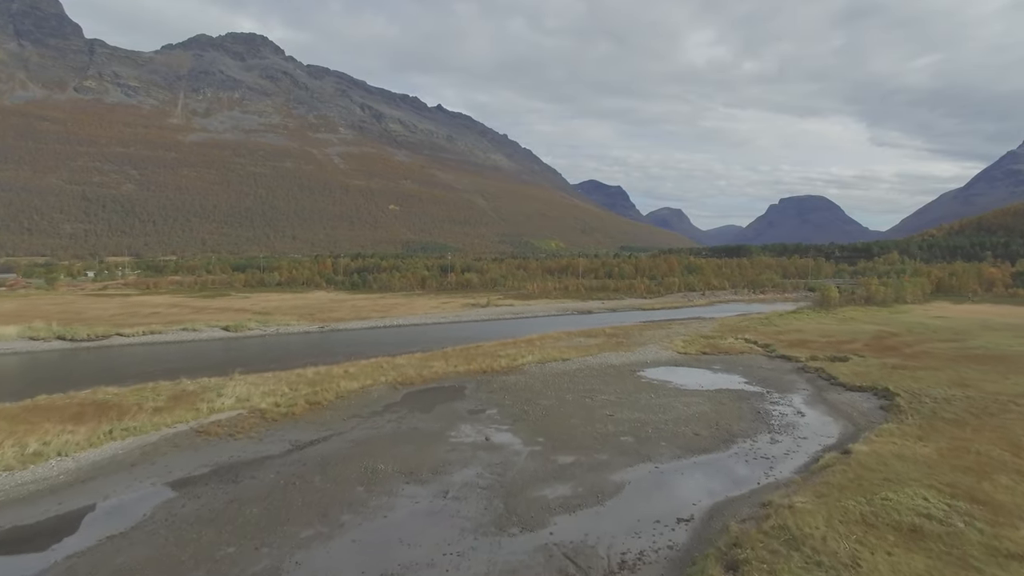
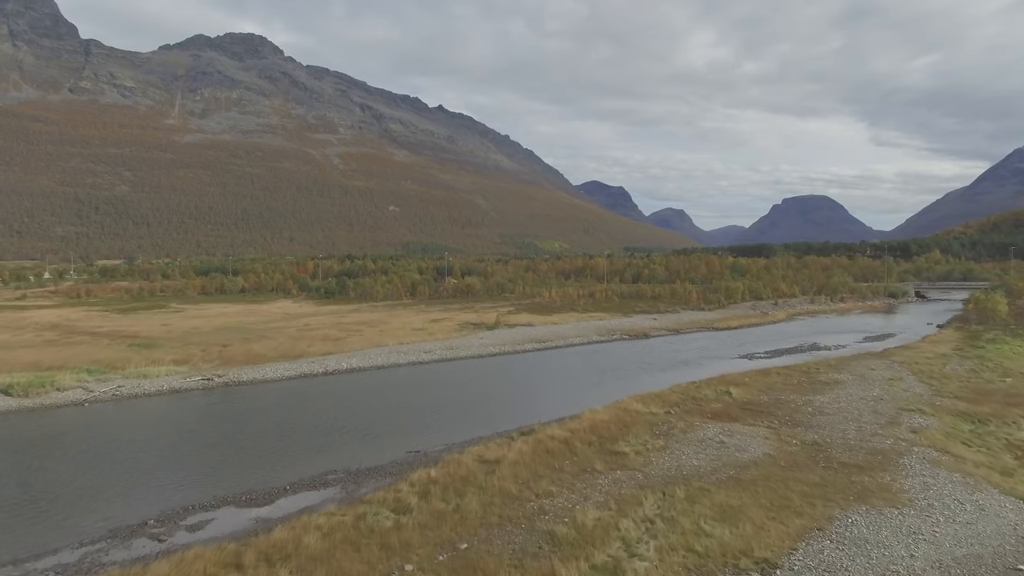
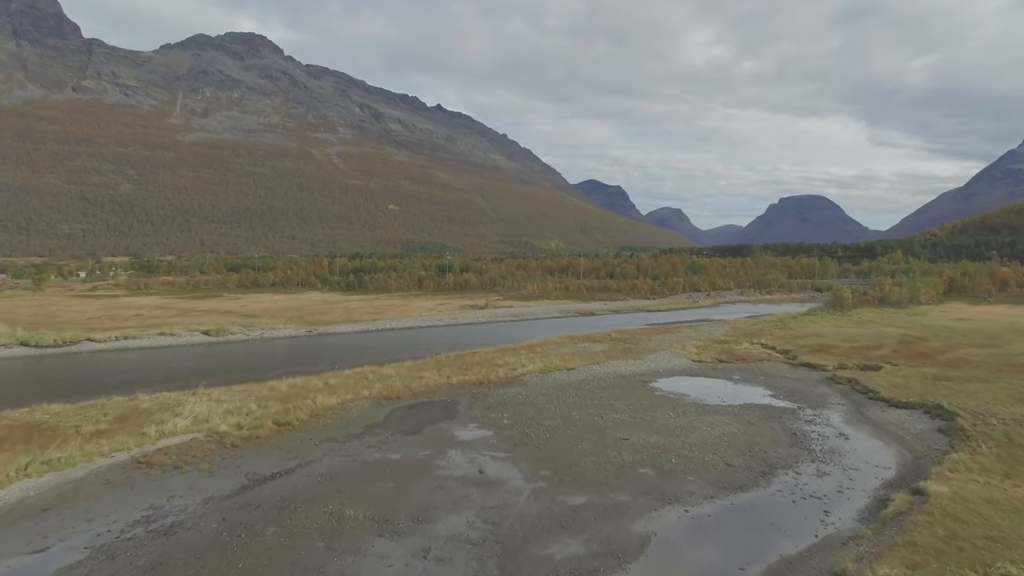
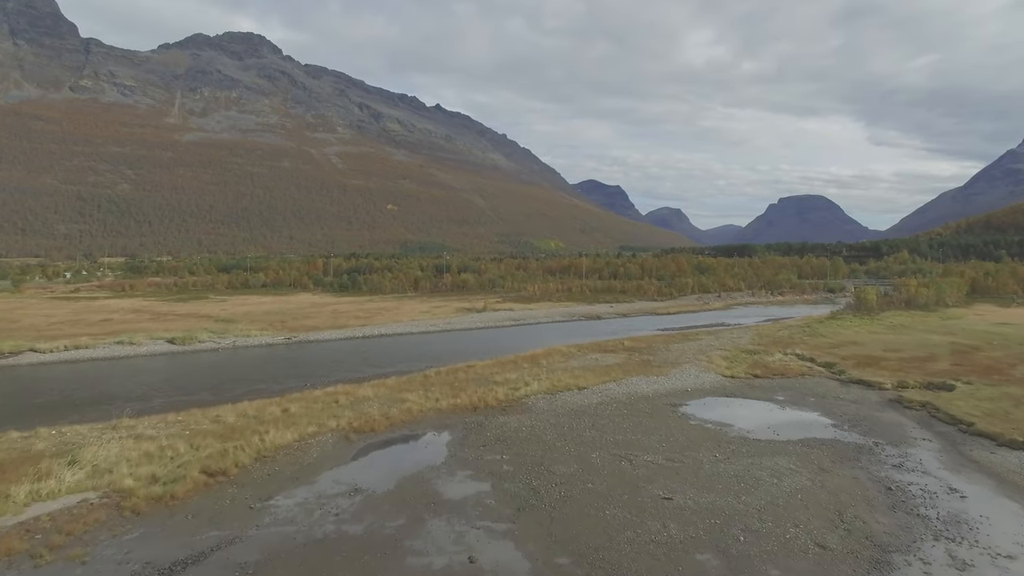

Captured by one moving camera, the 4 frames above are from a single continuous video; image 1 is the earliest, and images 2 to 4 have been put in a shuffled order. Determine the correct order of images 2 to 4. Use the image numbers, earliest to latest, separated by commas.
3, 4, 2
